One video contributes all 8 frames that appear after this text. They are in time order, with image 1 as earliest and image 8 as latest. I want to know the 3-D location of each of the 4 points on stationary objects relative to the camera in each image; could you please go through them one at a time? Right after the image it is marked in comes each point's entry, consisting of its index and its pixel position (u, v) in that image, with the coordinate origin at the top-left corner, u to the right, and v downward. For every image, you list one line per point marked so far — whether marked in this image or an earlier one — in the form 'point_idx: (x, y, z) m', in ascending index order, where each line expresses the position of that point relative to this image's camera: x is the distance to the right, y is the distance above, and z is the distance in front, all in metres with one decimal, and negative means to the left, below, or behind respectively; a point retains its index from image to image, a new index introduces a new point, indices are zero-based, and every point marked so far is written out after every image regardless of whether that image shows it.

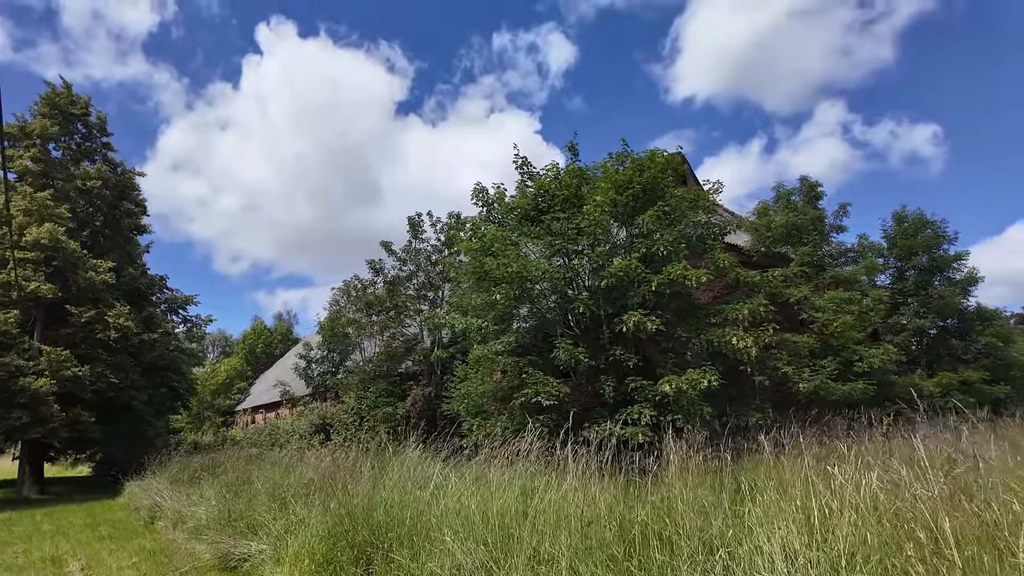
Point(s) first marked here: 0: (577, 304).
0: (+1.3, -0.3, +11.5) m
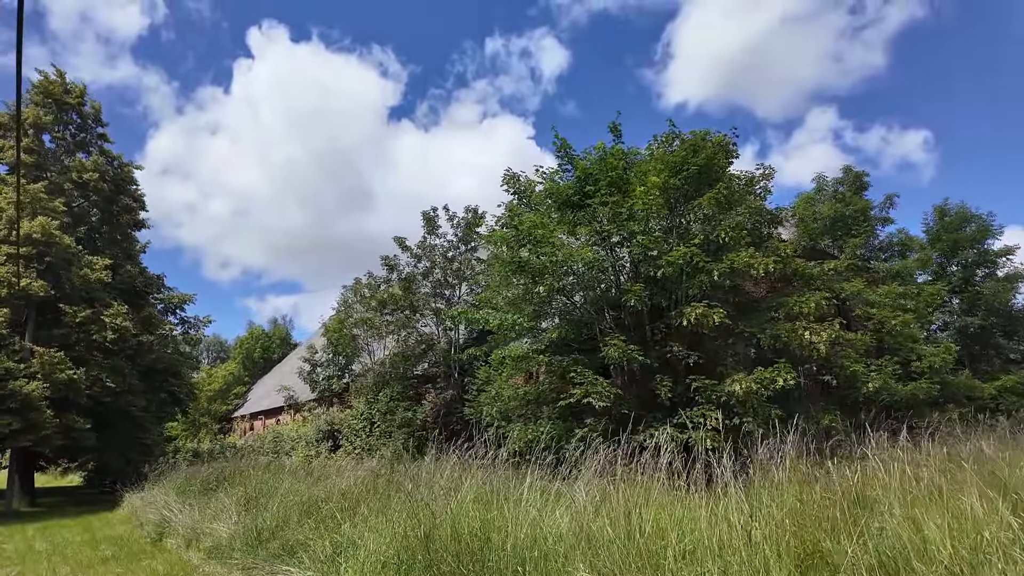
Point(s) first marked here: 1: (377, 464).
0: (+2.1, -0.2, +10.5) m
1: (-1.9, -2.7, +8.9) m
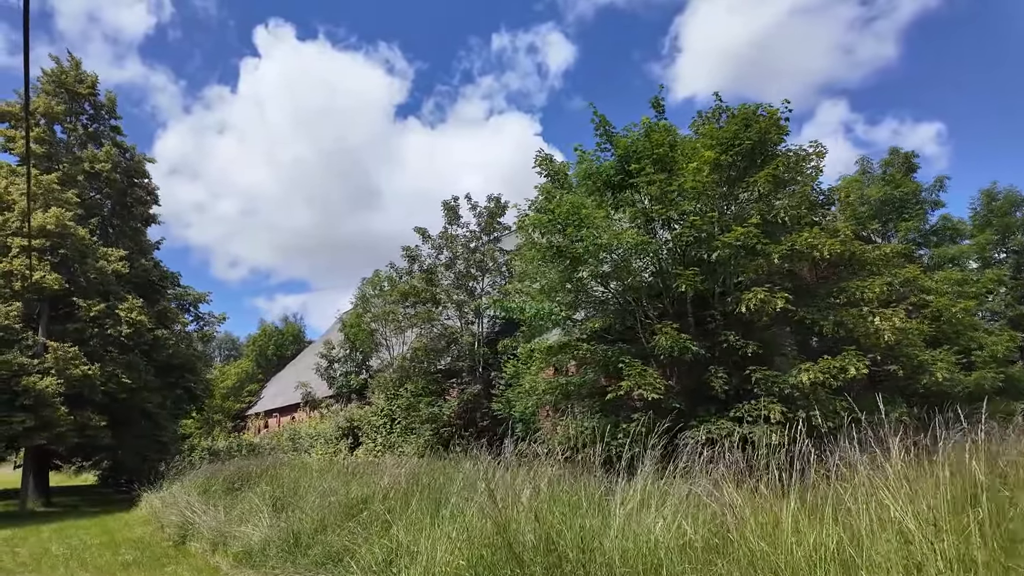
0: (+2.8, +0.1, +9.8) m
1: (-1.2, -2.5, +8.3) m
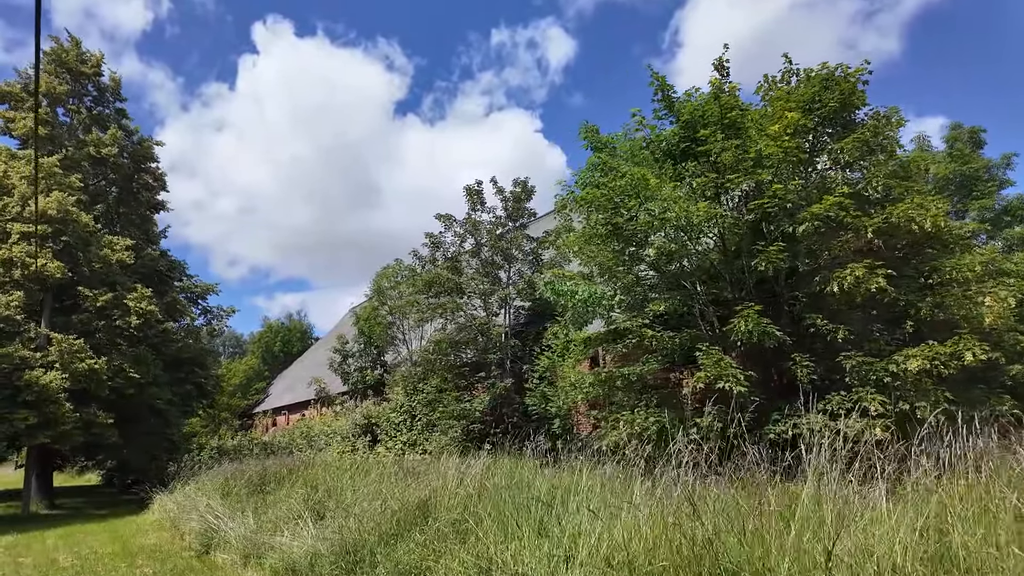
0: (+3.7, +0.4, +8.8) m
1: (-0.3, -2.2, +7.3) m
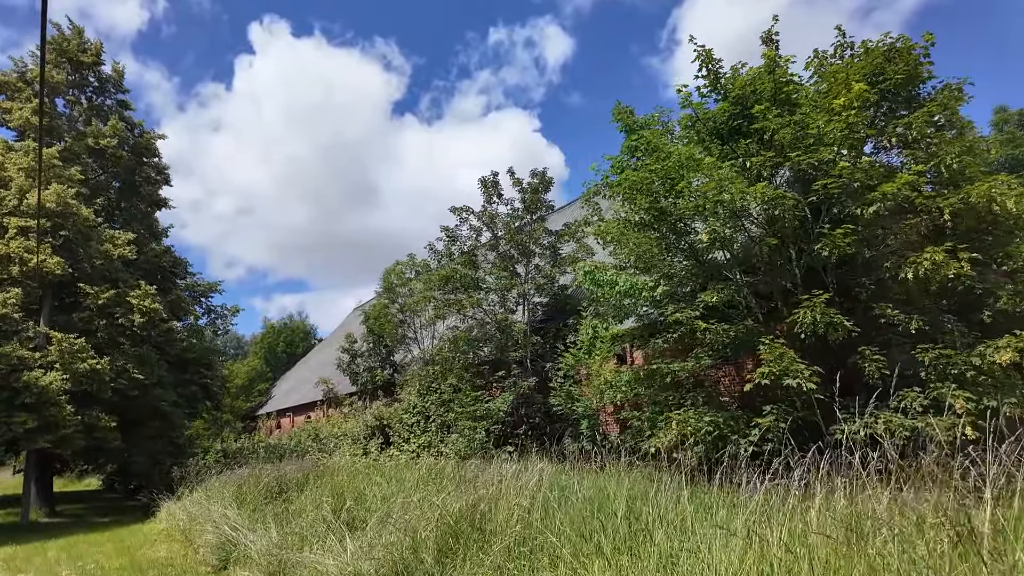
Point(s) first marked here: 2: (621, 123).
0: (+4.3, +0.6, +8.1) m
1: (+0.3, -2.0, +6.6) m
2: (+2.0, +3.0, +11.0) m
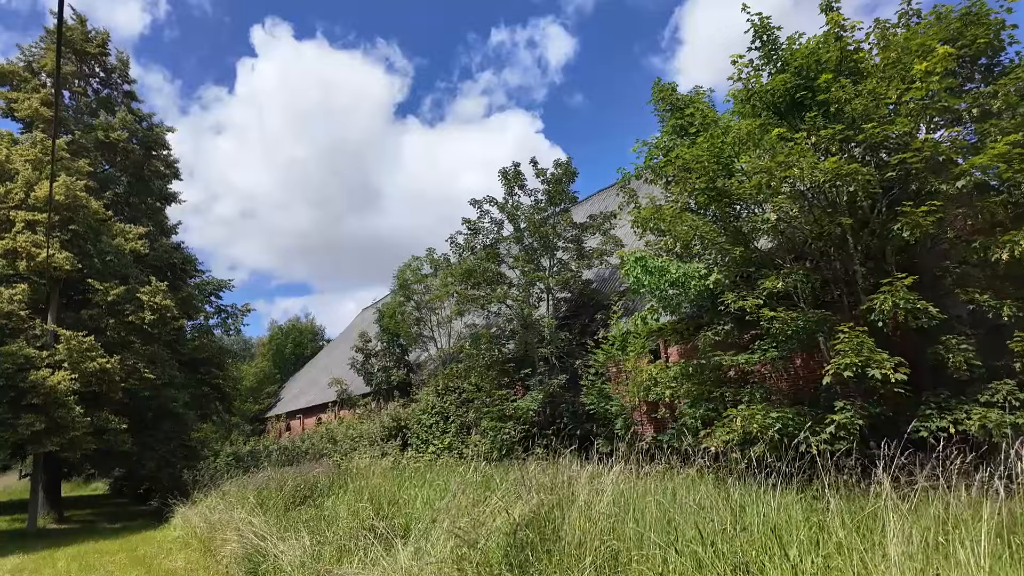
0: (+4.9, +0.8, +7.4) m
1: (+1.0, -1.8, +5.9) m
2: (+2.6, +3.2, +10.3) m
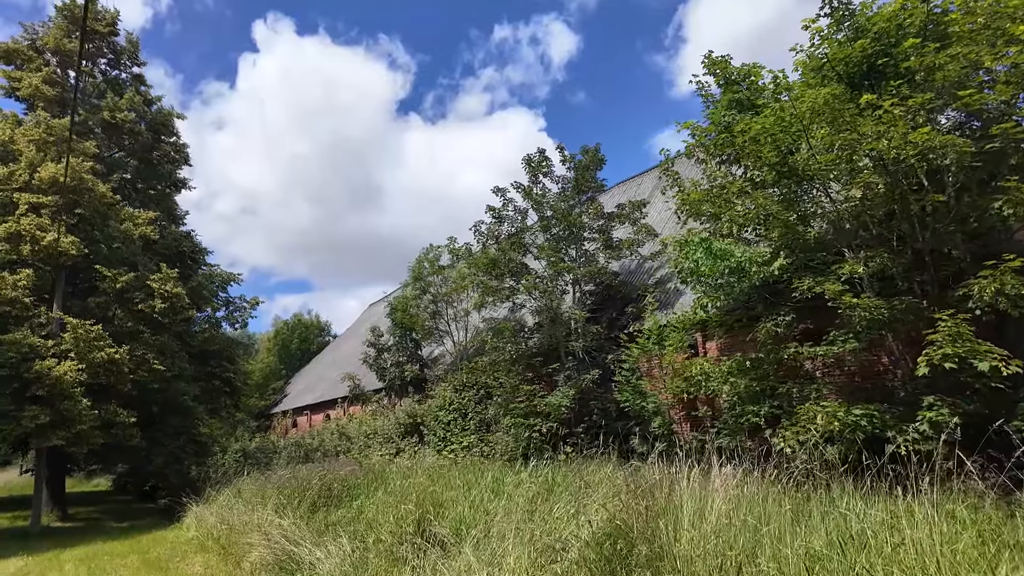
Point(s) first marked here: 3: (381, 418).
0: (+5.6, +1.0, +6.7) m
1: (+1.6, -1.6, +5.2) m
2: (+3.3, +3.4, +9.6) m
3: (-4.3, -4.3, +19.8) m
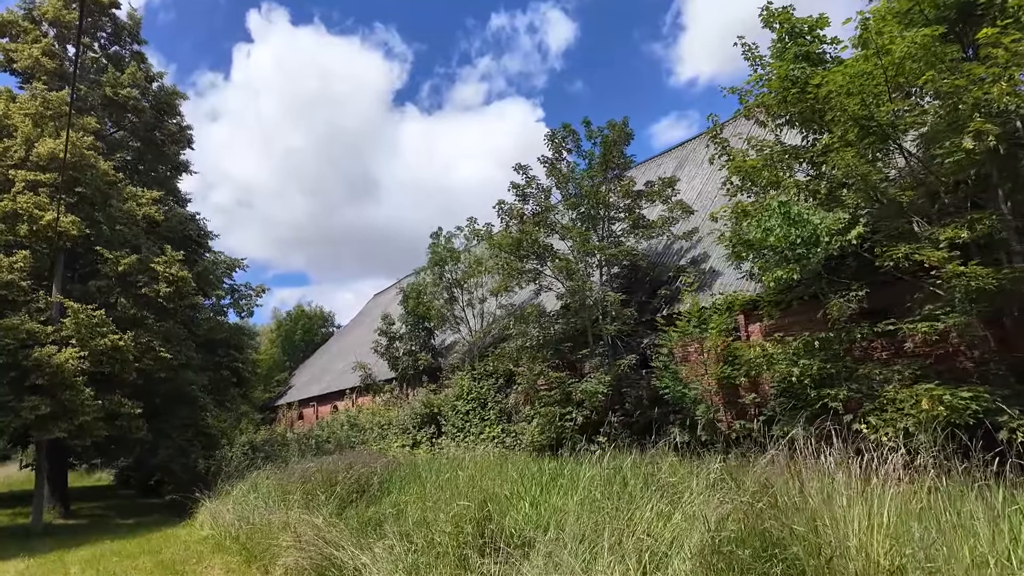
0: (+6.2, +1.3, +5.9) m
1: (+2.3, -1.3, +4.4) m
2: (+4.0, +3.8, +8.7) m
3: (-3.7, -3.8, +19.1) m
